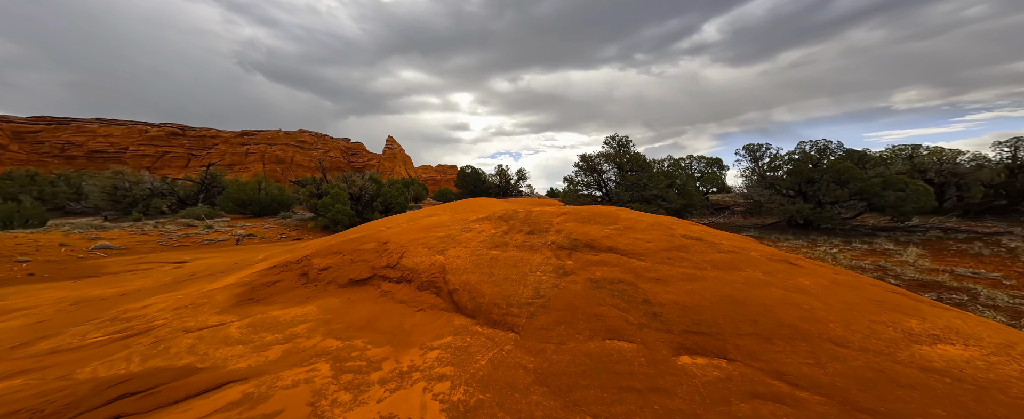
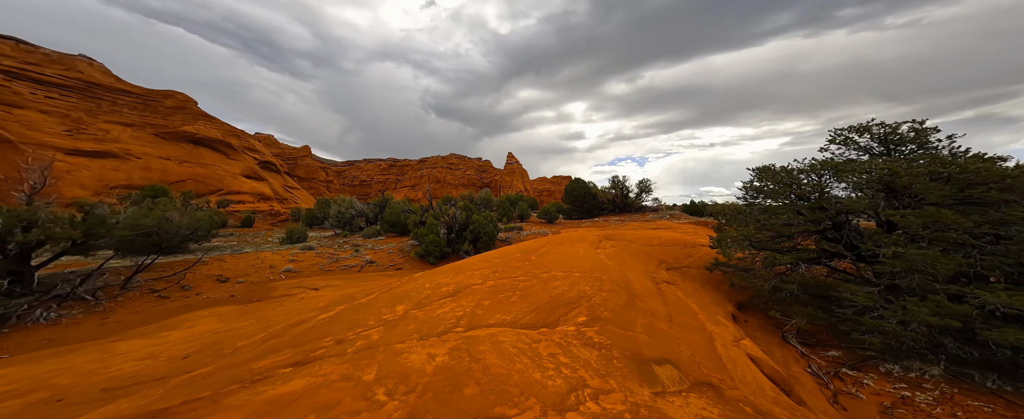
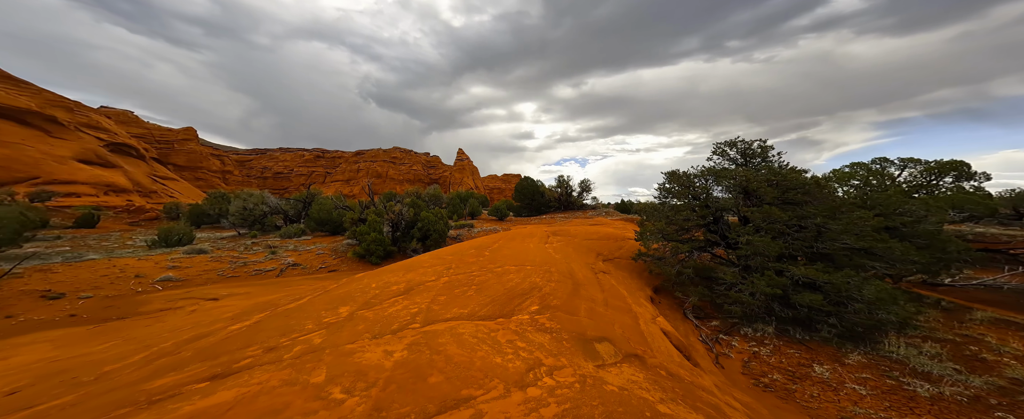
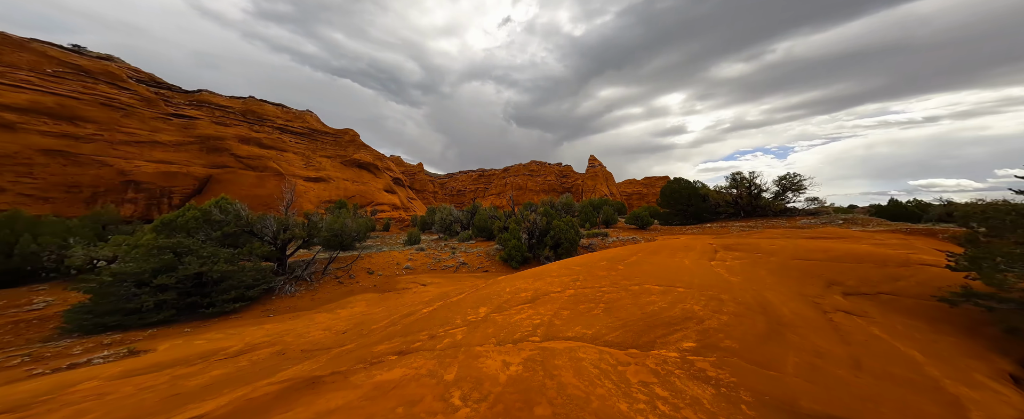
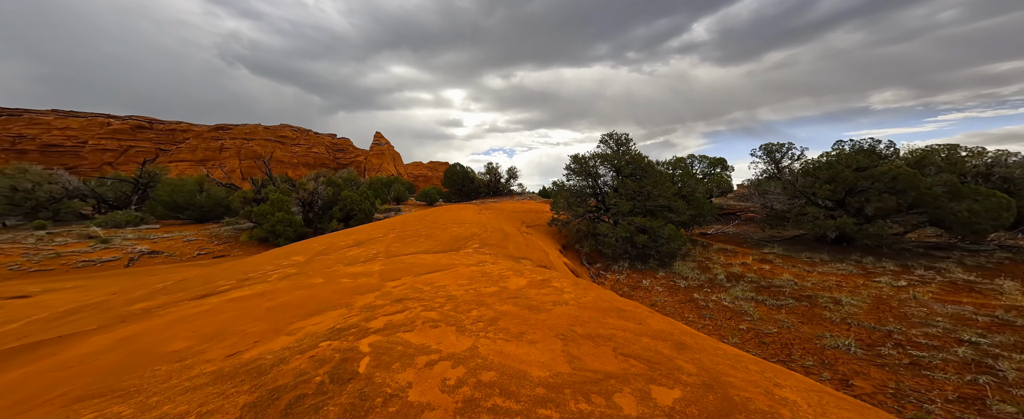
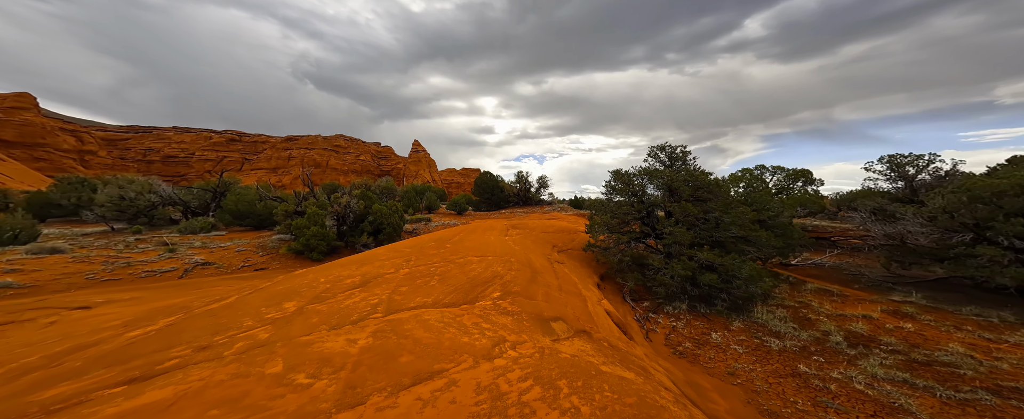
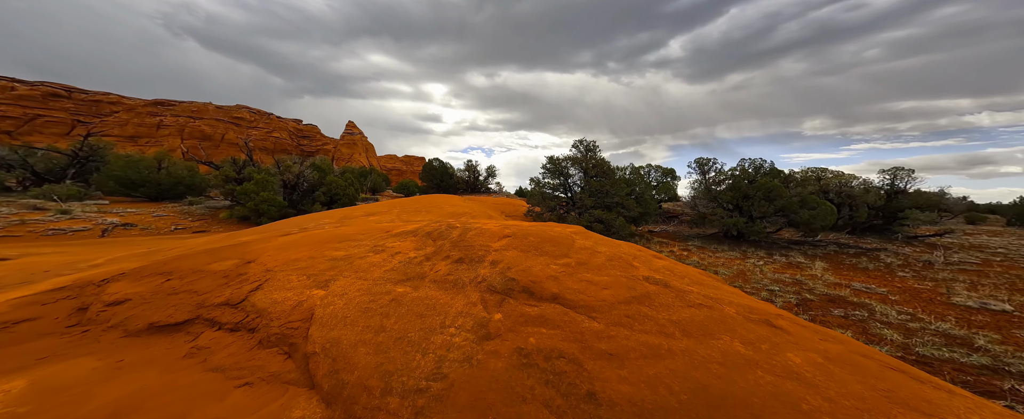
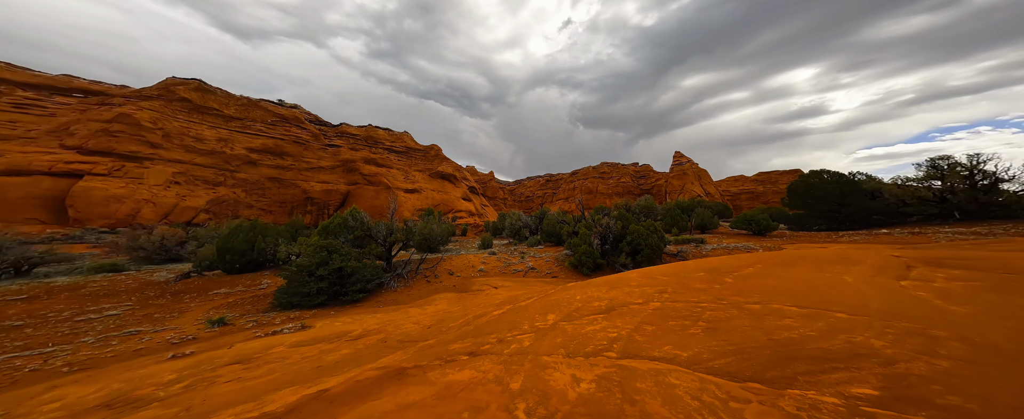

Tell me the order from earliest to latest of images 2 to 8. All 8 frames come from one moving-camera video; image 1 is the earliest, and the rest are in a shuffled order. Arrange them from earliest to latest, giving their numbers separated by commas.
7, 5, 6, 3, 2, 4, 8
